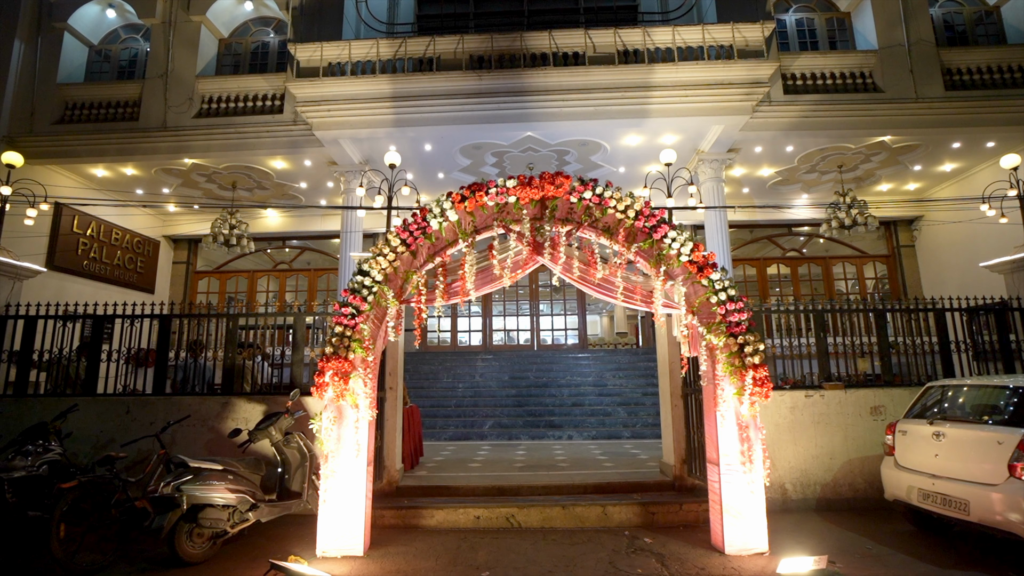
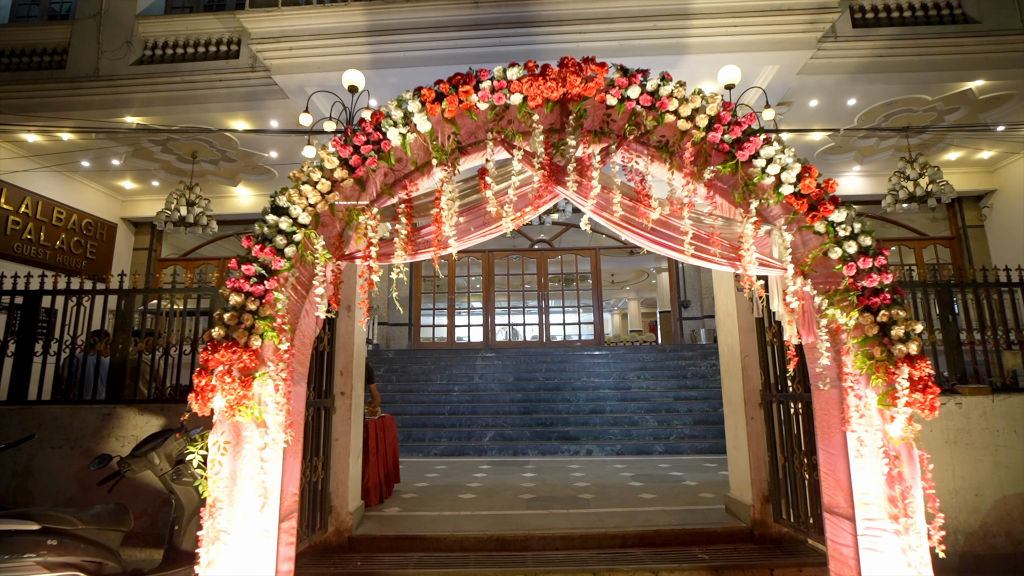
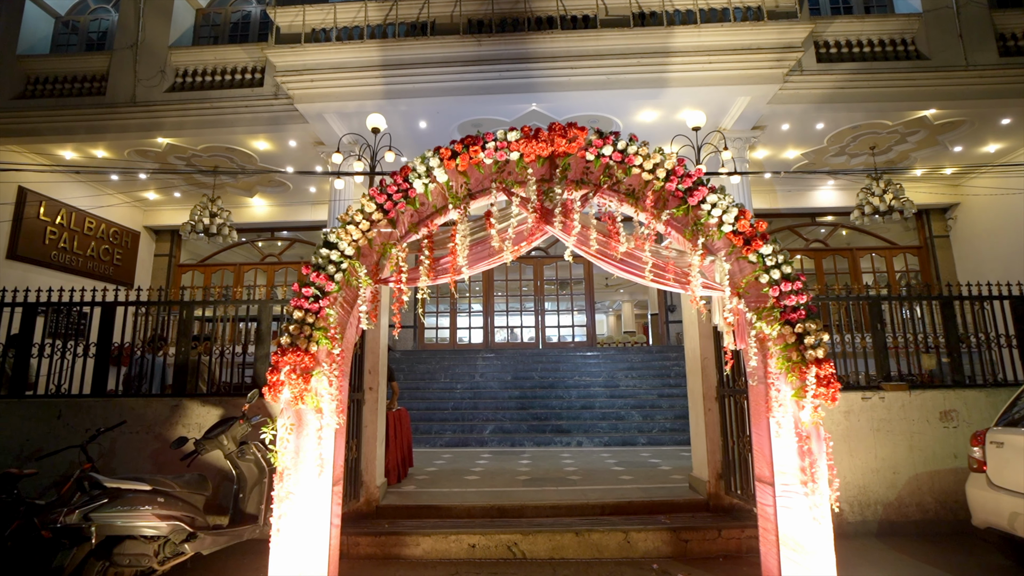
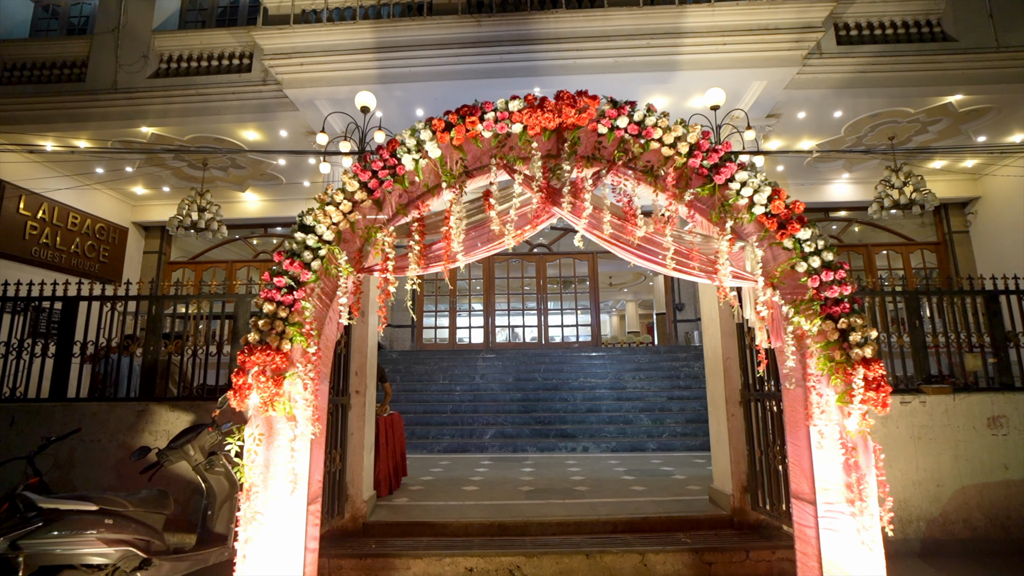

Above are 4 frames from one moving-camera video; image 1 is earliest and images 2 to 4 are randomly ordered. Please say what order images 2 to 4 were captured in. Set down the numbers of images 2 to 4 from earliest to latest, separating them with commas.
3, 4, 2
